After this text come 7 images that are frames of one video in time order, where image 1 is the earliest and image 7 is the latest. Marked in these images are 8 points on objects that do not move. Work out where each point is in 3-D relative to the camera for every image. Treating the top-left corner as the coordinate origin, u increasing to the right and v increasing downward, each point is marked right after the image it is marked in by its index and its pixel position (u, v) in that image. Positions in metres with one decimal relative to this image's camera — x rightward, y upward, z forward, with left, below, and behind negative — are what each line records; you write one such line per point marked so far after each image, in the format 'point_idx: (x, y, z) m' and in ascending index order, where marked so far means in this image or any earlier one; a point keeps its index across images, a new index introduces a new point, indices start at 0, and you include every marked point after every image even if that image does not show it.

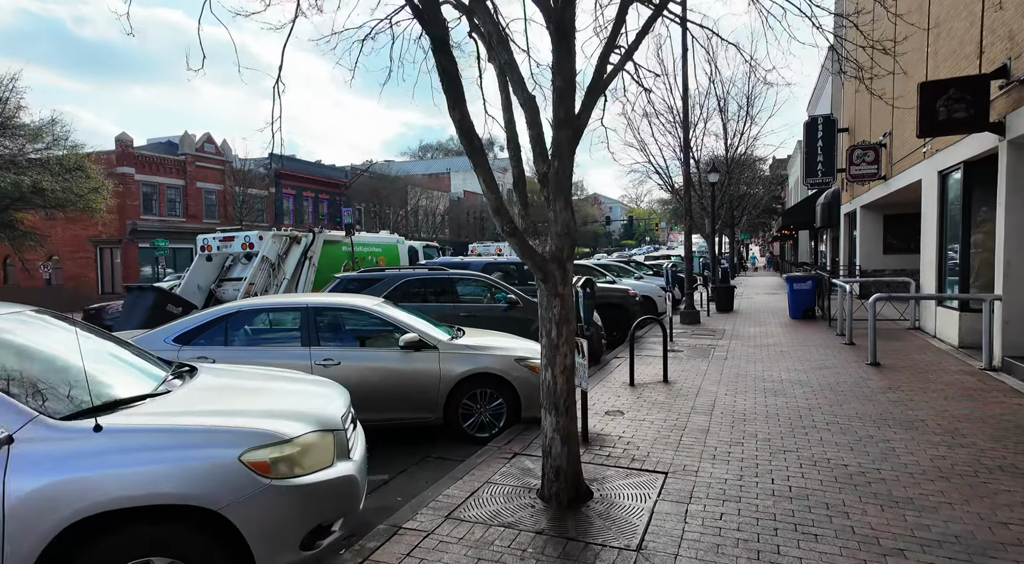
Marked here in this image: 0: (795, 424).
0: (+2.6, -1.3, +6.0) m
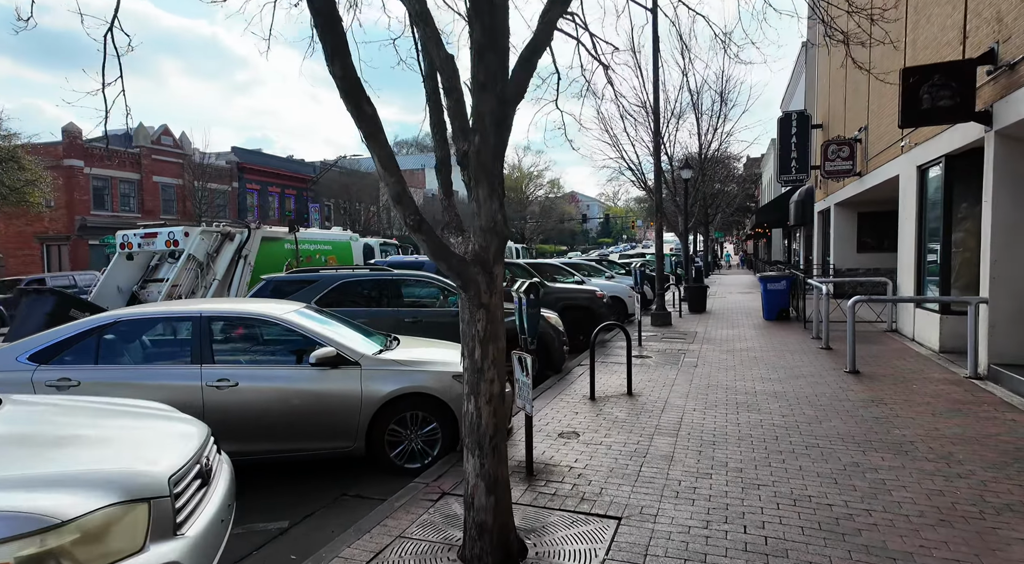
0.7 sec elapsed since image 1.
0: (+2.1, -1.3, +5.3) m
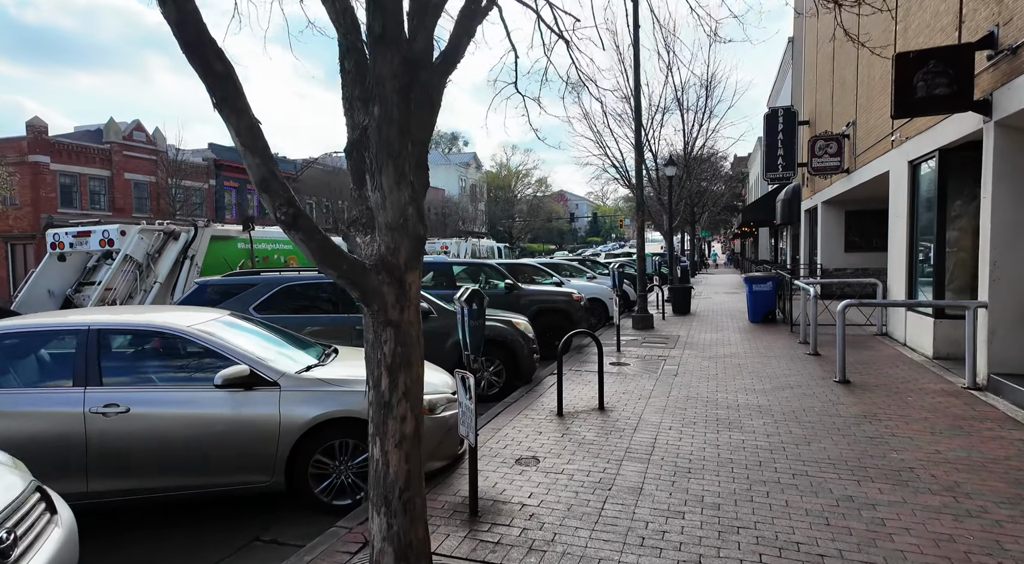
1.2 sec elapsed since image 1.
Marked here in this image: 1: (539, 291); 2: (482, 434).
0: (+1.7, -1.4, +4.6) m
1: (+0.5, -0.1, +11.2) m
2: (-0.3, -1.4, +5.9) m
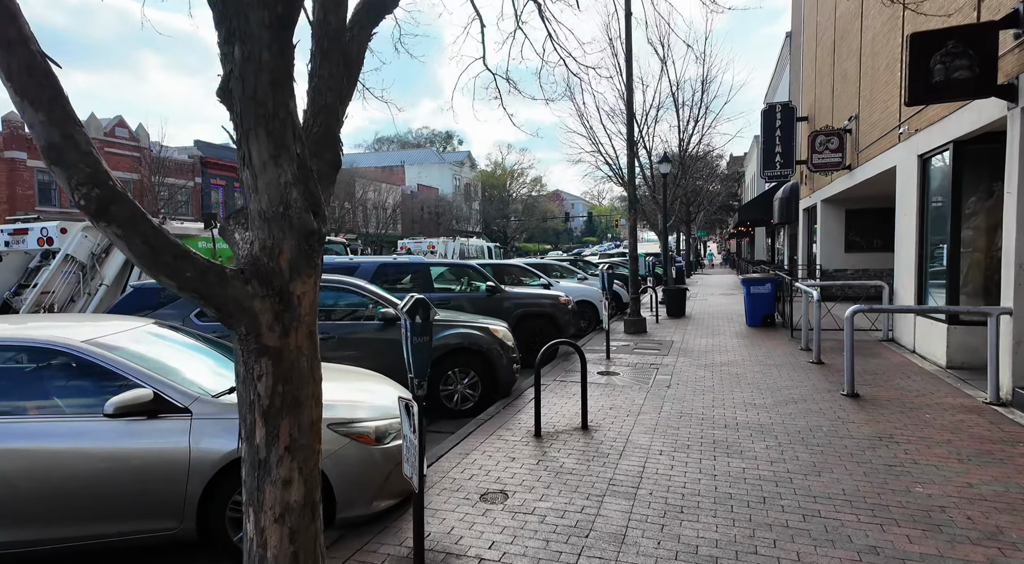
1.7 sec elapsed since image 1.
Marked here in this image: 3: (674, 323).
0: (+1.4, -1.4, +3.9) m
1: (+0.2, -0.2, +10.5) m
2: (-0.5, -1.4, +5.2) m
3: (+3.6, -0.9, +14.8) m
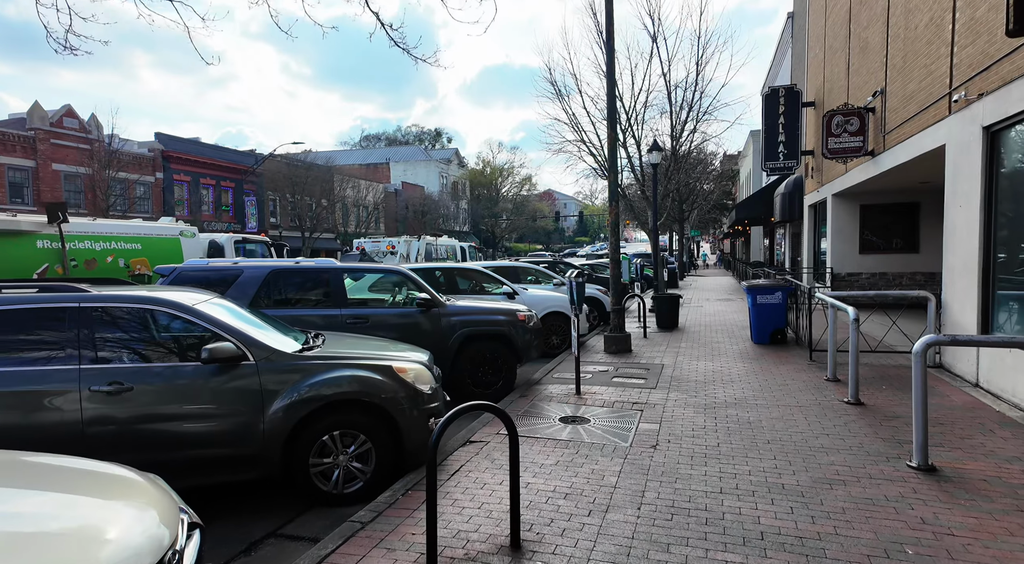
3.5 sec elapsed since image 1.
0: (+0.8, -1.5, +1.6) m
1: (-0.5, -0.3, +8.1) m
2: (-1.2, -1.5, +2.8) m
3: (+2.9, -1.1, +12.4) m
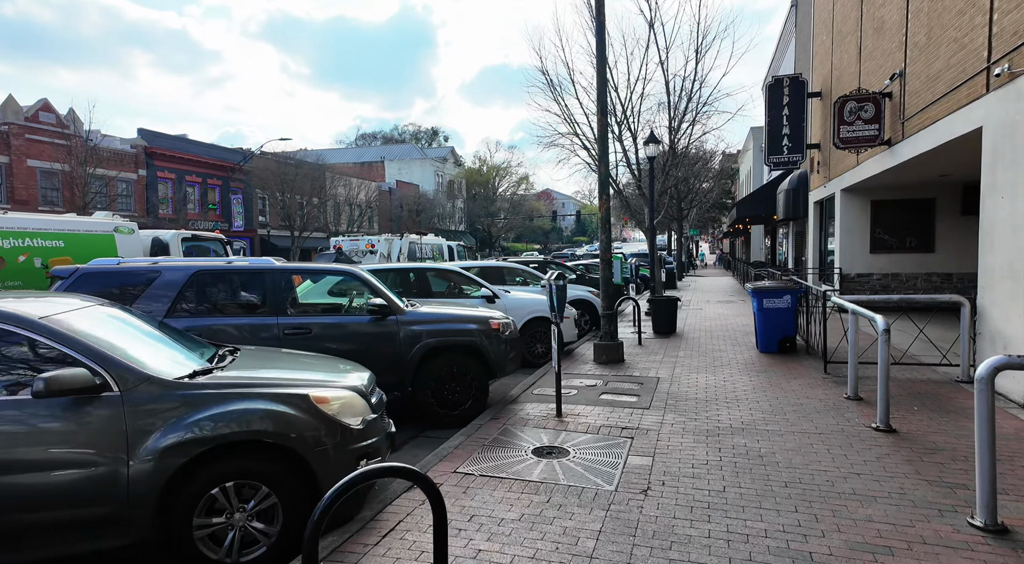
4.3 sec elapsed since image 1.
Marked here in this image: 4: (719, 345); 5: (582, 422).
0: (+0.5, -1.6, +0.5) m
1: (-0.8, -0.3, +7.0) m
2: (-1.4, -1.6, +1.7) m
3: (+2.6, -1.1, +11.4) m
4: (+3.5, -1.1, +11.2) m
5: (+0.7, -1.4, +6.3) m
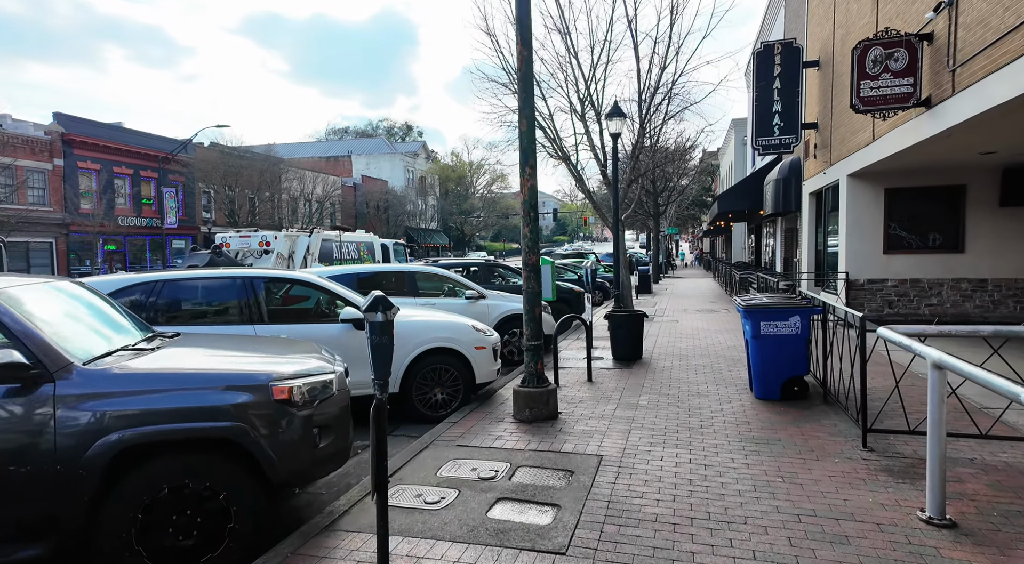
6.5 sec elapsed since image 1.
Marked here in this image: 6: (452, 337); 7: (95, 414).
0: (-0.4, -1.8, -2.8) m
1: (-1.9, -0.5, +3.7) m
2: (-2.4, -1.7, -1.6) m
3: (+1.3, -1.3, +8.1) m
4: (+2.3, -1.2, +8.0) m
5: (-0.5, -1.5, +3.1) m
6: (-0.7, -0.6, +6.9) m
7: (-2.2, -0.7, +3.4) m
